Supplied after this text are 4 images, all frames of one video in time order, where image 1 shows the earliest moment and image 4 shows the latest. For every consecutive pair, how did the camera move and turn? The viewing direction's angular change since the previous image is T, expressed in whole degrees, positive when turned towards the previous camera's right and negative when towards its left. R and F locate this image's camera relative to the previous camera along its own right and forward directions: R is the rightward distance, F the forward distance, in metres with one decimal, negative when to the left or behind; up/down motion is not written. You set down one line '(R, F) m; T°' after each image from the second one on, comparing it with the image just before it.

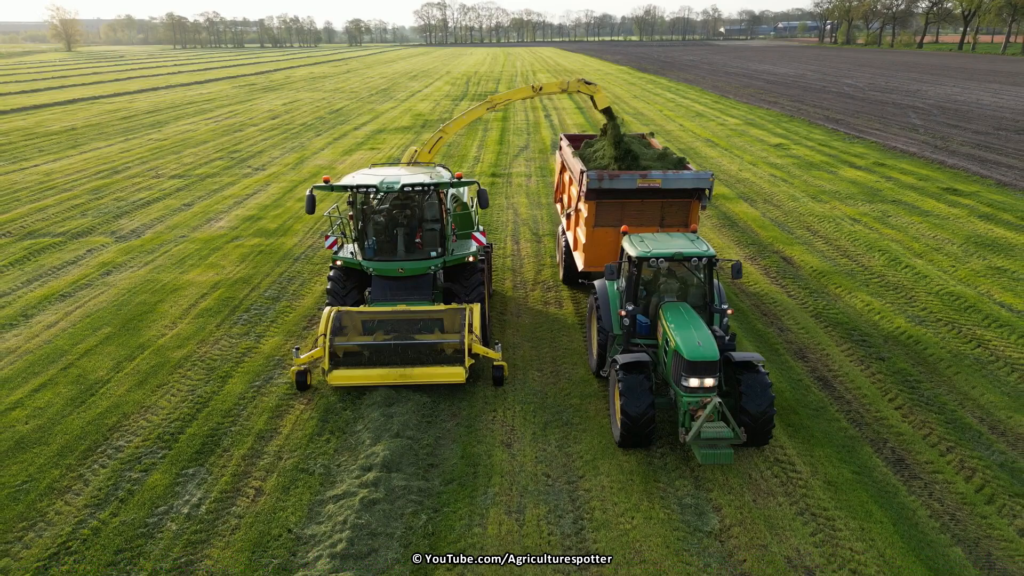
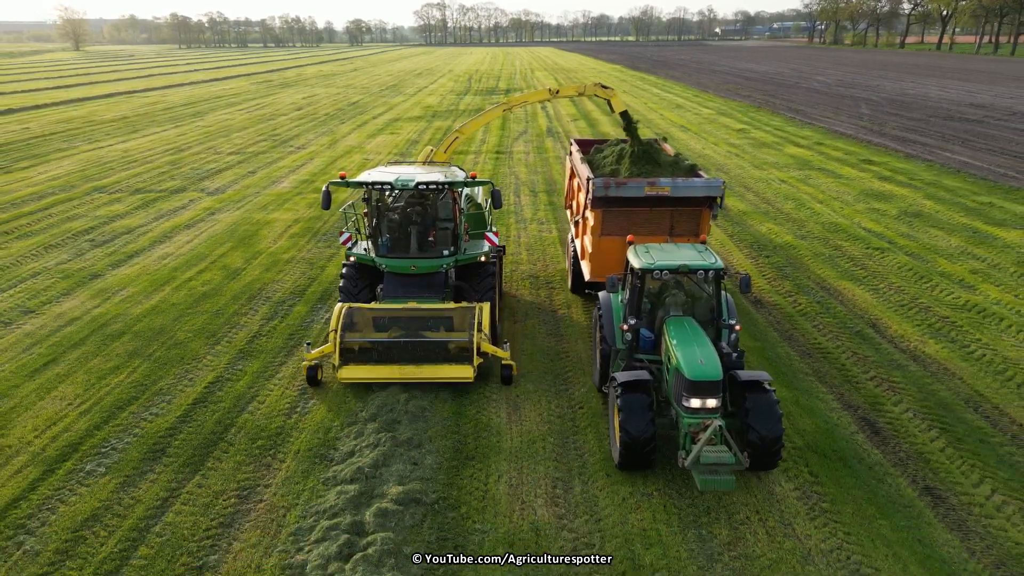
(-0.1, -3.5) m; 0°
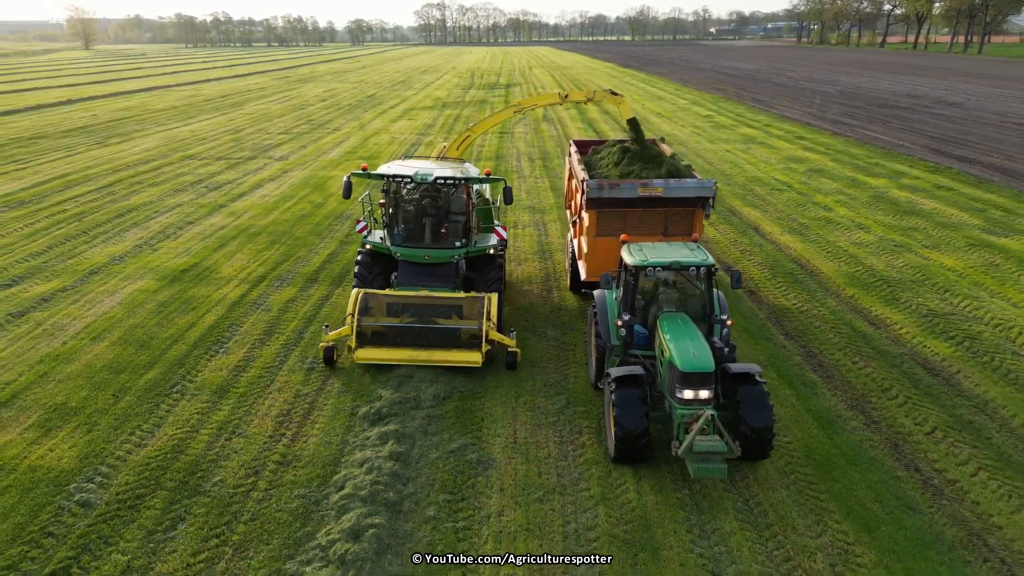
(-0.1, -4.3) m; 0°
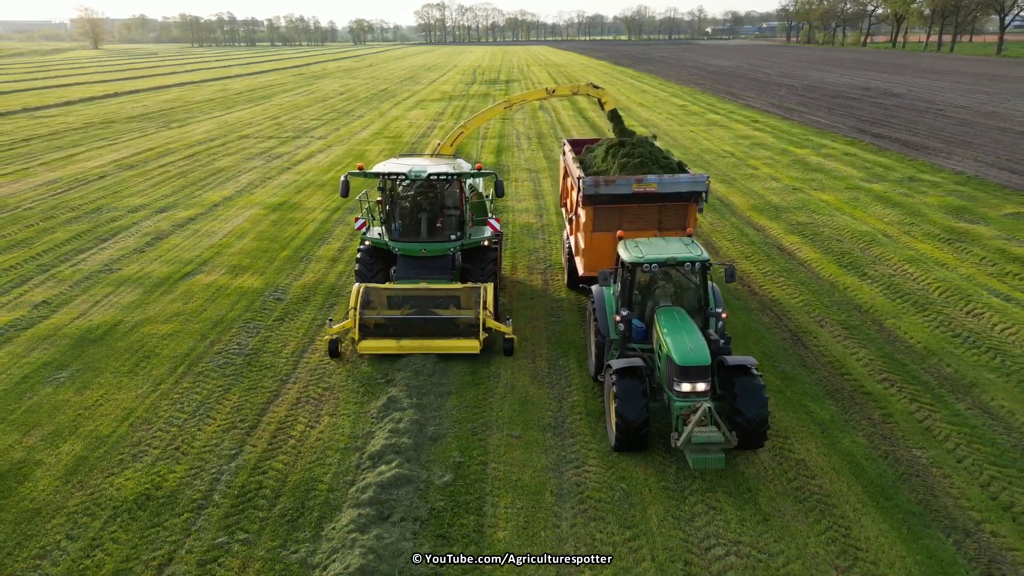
(-0.1, -4.2) m; 0°
